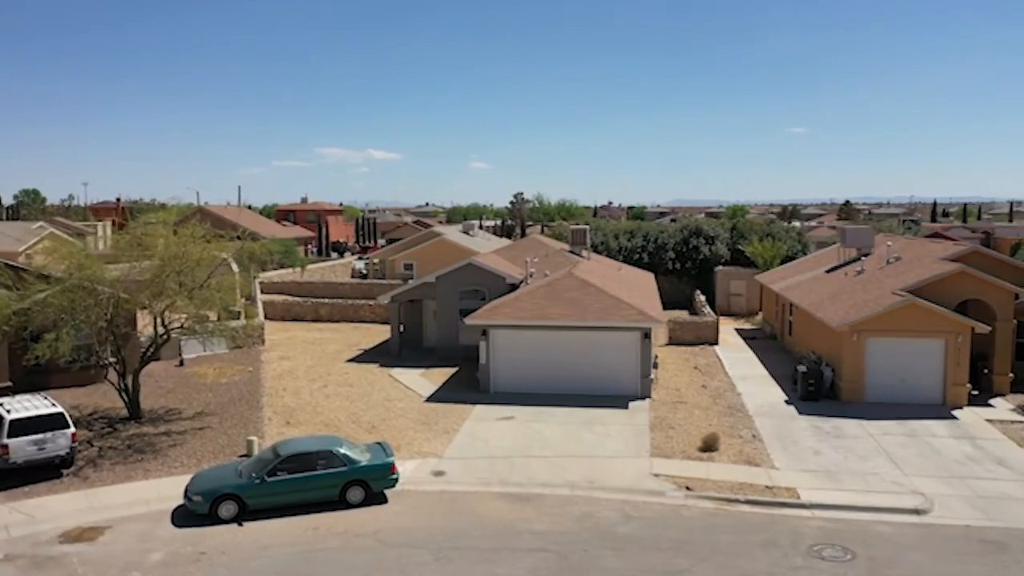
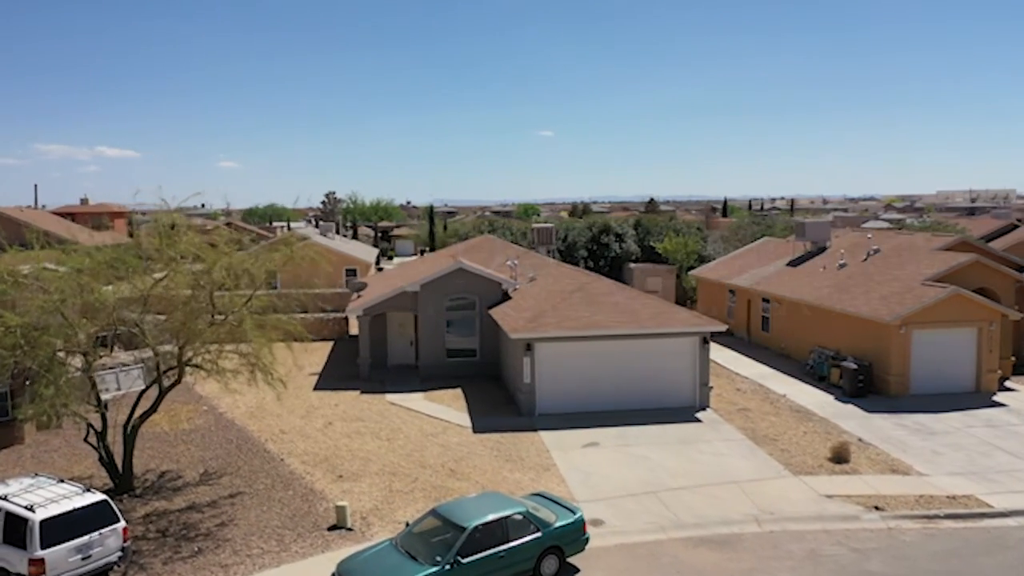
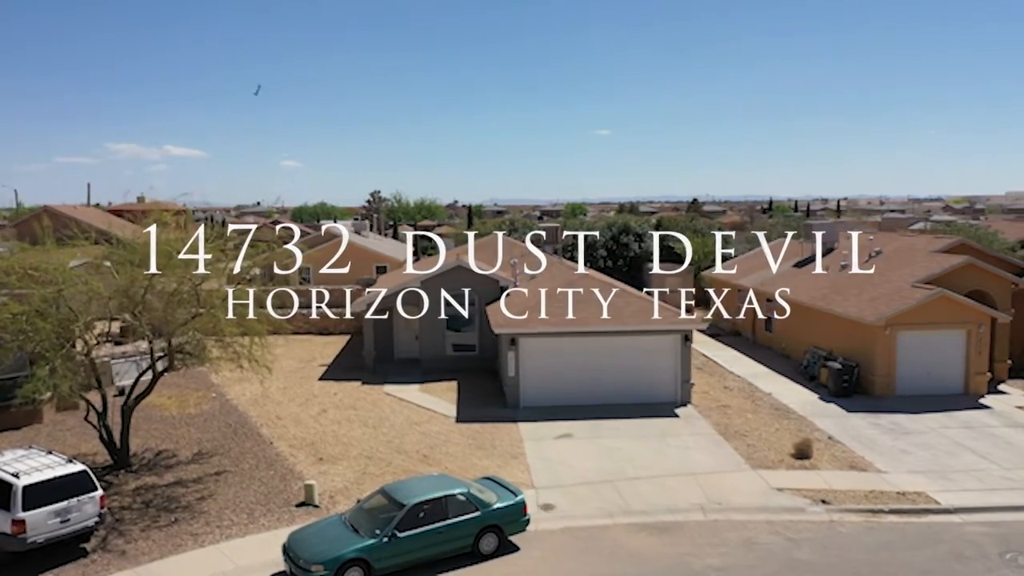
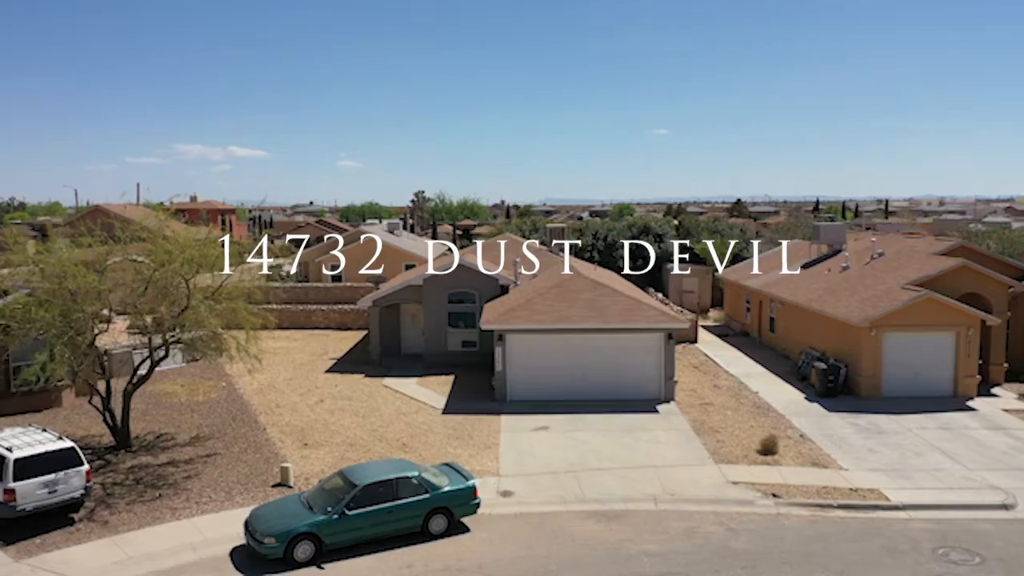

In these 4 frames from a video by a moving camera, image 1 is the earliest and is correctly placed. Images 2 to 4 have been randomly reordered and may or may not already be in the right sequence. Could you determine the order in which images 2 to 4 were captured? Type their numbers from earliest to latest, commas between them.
4, 3, 2
